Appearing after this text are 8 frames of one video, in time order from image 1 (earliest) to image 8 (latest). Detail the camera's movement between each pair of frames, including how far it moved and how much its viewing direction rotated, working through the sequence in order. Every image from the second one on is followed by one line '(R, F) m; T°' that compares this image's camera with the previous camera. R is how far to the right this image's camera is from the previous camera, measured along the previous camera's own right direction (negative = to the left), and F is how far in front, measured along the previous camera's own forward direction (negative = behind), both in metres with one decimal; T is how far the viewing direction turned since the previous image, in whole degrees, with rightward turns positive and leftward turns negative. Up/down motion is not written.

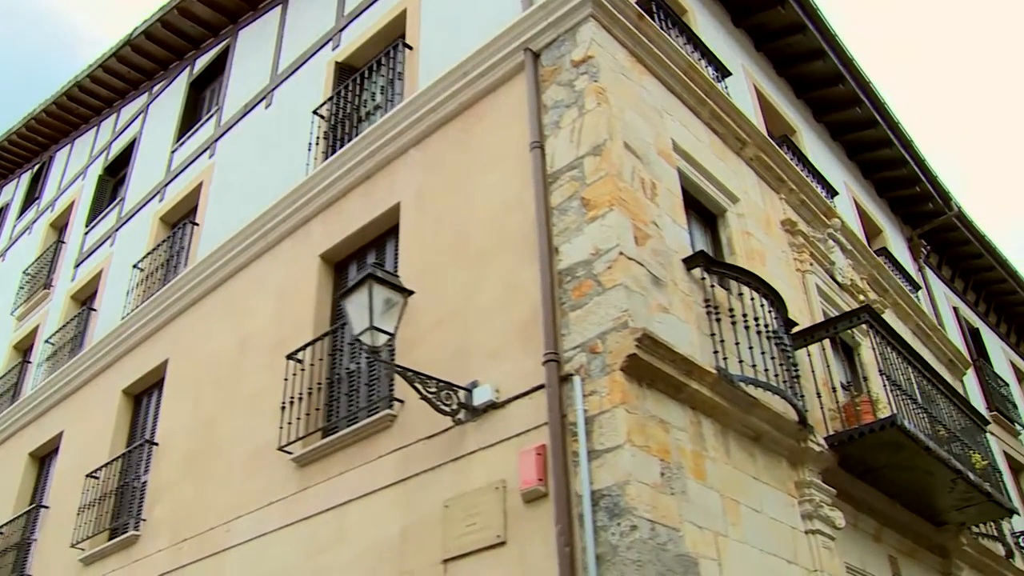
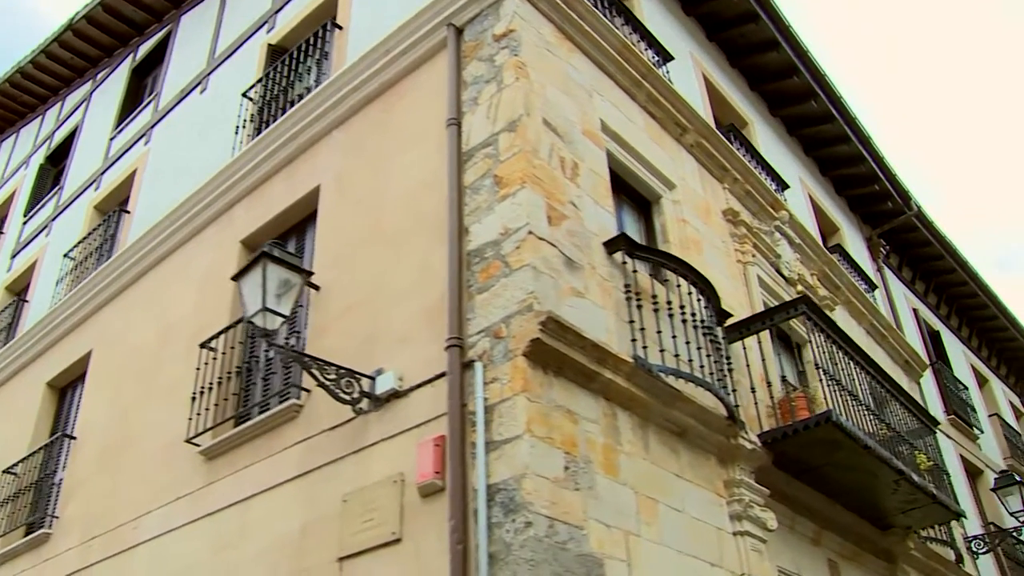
(+0.5, +0.4) m; +1°
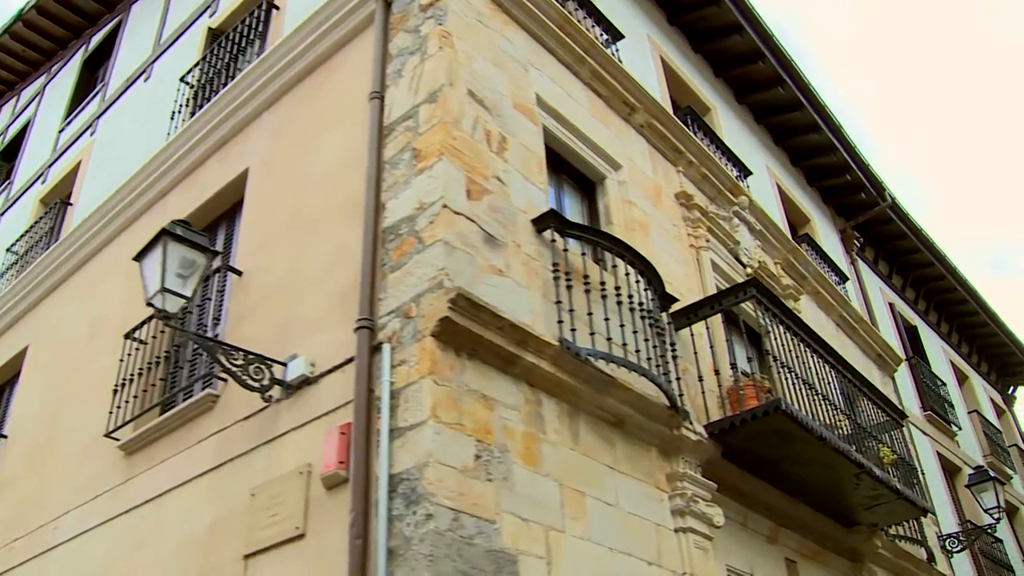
(+0.5, +0.4) m; 0°
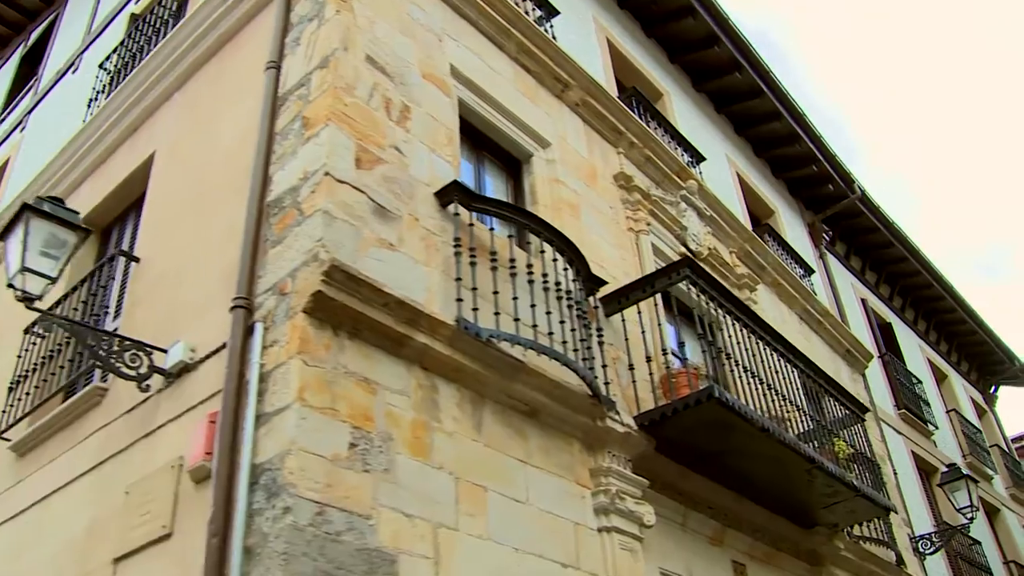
(+0.6, +0.5) m; 0°
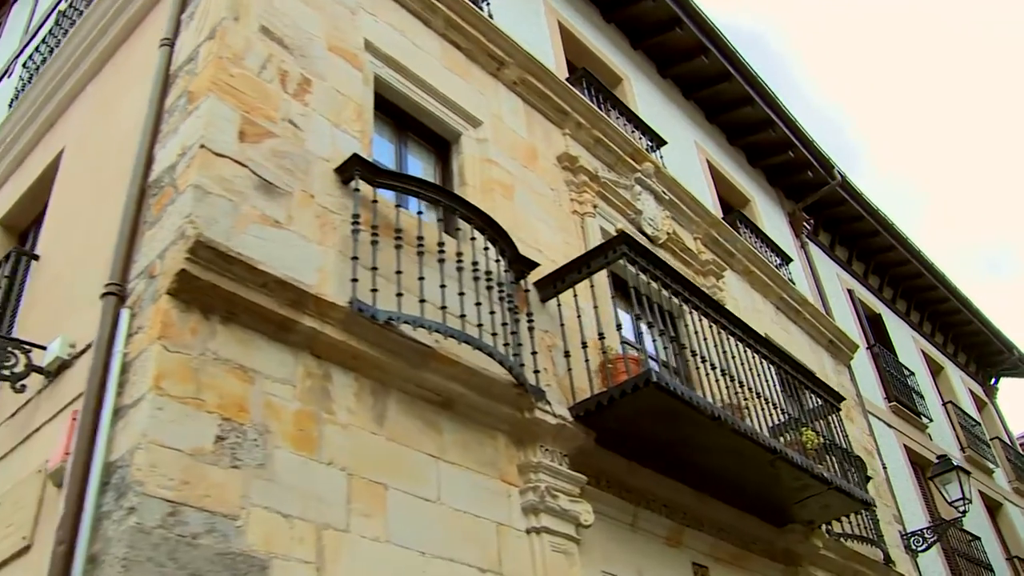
(+0.6, +0.4) m; -1°
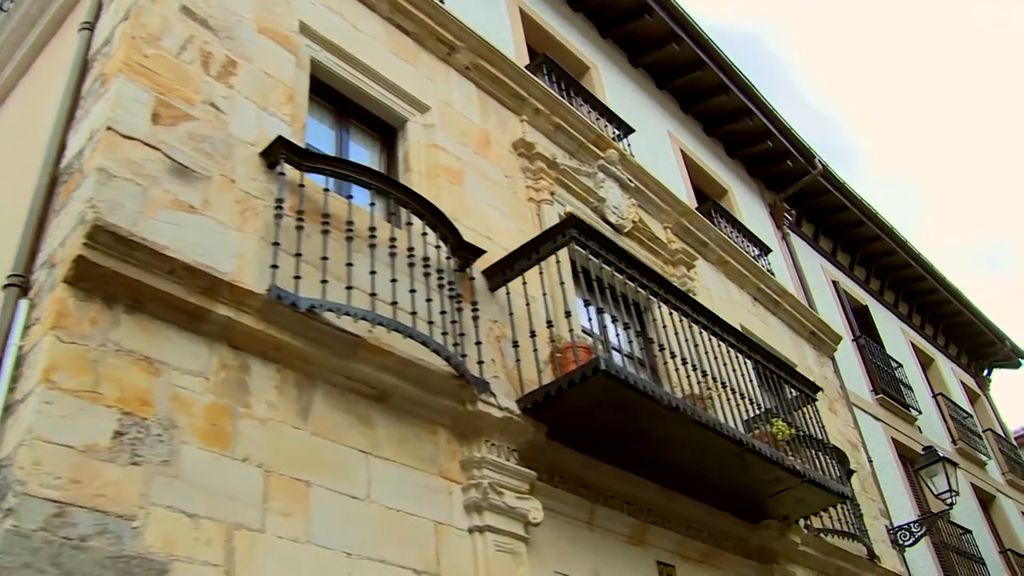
(+0.4, +0.3) m; 0°
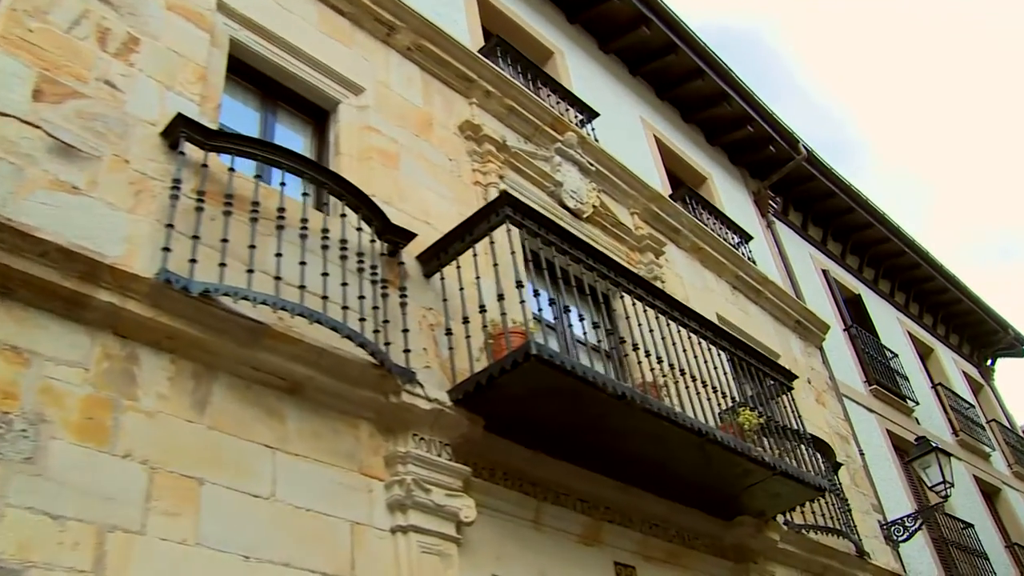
(+0.5, +0.3) m; -1°
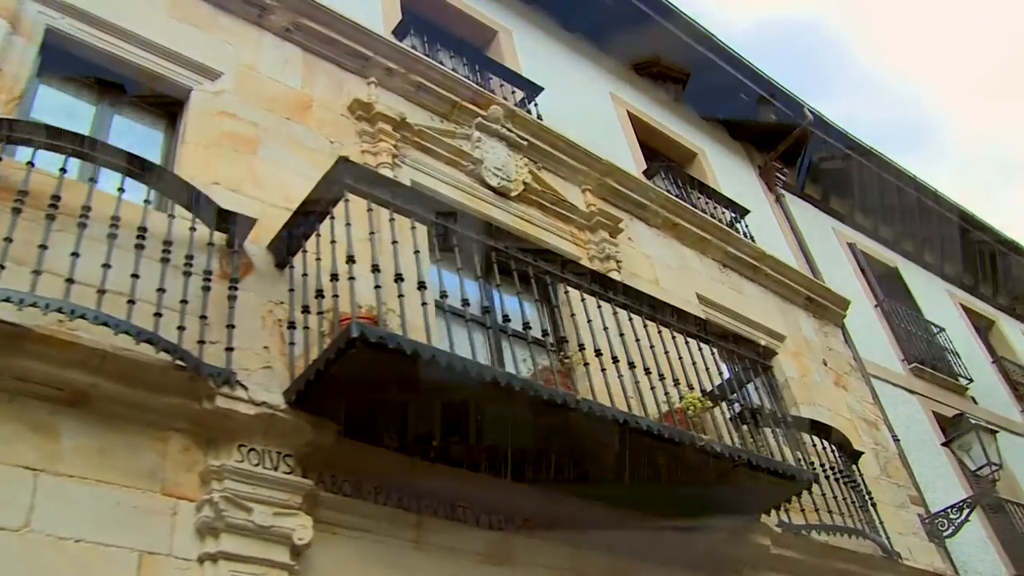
(+1.1, +0.8) m; -6°
